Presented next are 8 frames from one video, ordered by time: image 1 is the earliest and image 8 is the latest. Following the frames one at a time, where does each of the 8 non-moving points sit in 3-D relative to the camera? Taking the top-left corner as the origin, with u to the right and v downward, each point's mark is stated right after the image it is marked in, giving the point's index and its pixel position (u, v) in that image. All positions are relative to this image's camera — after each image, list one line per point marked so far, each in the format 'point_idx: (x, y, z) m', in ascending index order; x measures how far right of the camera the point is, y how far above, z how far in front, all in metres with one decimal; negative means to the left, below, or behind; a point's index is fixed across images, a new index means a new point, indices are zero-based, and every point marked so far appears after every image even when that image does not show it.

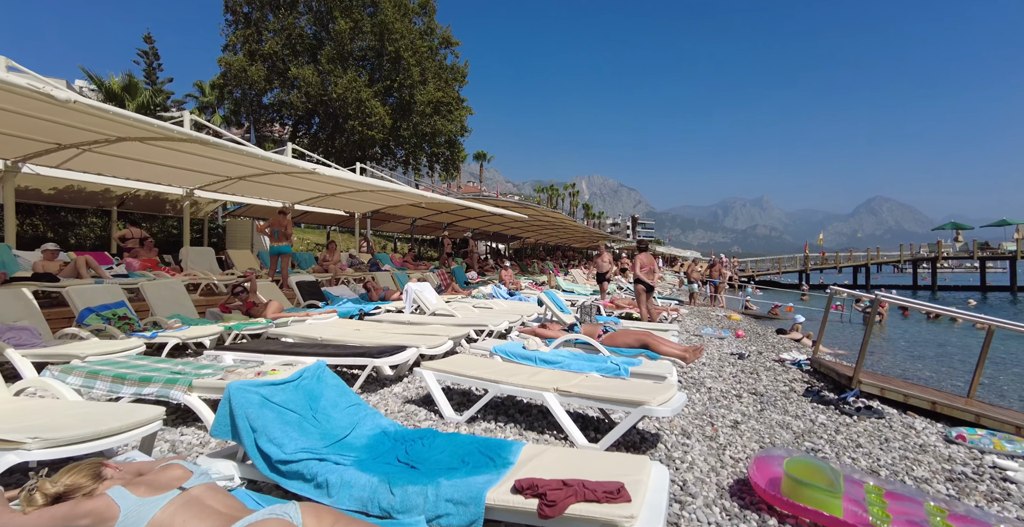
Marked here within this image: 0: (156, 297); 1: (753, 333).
0: (-4.3, -0.4, +6.0) m
1: (+5.2, -1.5, +10.7) m
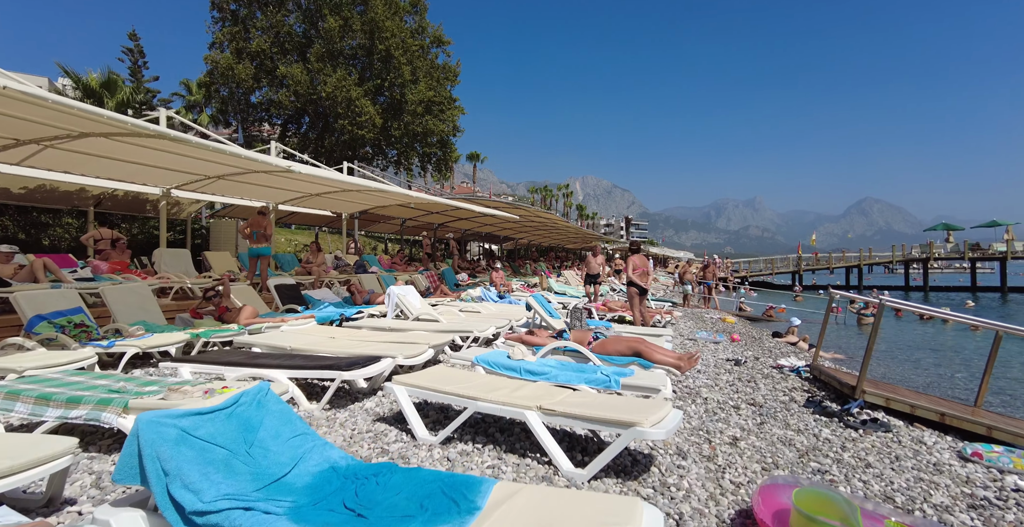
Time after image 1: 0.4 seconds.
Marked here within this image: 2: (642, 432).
0: (-4.4, -0.4, +5.6) m
1: (+4.9, -1.5, +10.5) m
2: (+0.7, -0.9, +2.8) m
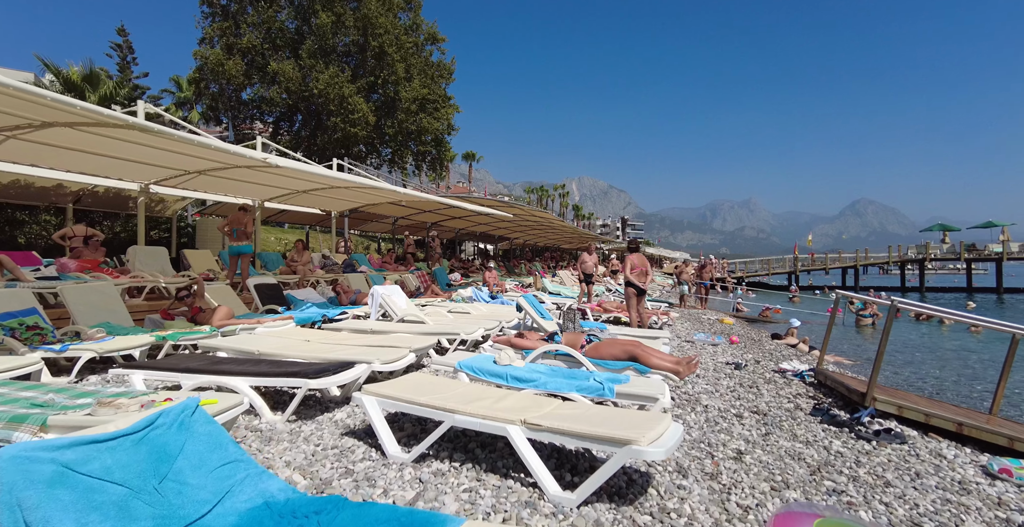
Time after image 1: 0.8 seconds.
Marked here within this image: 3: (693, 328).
0: (-4.5, -0.4, +5.3) m
1: (+4.8, -1.5, +10.2) m
2: (+0.6, -0.9, +2.4) m
3: (+4.1, -1.5, +11.5) m
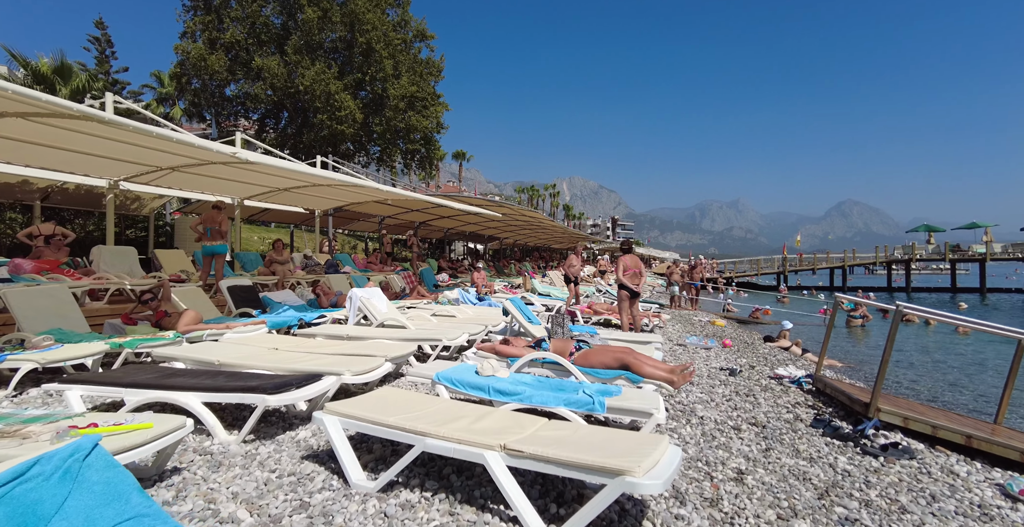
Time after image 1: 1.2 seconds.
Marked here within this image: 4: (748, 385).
0: (-4.7, -0.4, +4.9) m
1: (+4.5, -1.6, +10.0) m
2: (+0.5, -0.9, +2.1) m
3: (+3.9, -1.5, +11.2) m
4: (+2.8, -1.4, +6.0) m
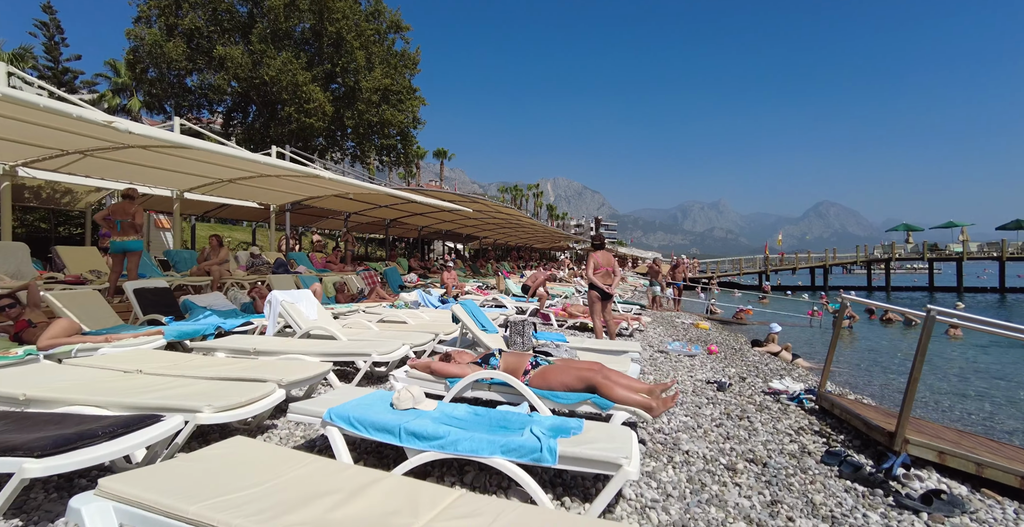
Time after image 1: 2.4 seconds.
0: (-5.2, -0.4, +3.7) m
1: (+3.9, -1.5, +9.1) m
2: (+0.1, -0.9, +1.2) m
3: (+3.2, -1.5, +10.4) m
4: (+2.3, -1.4, +5.1) m
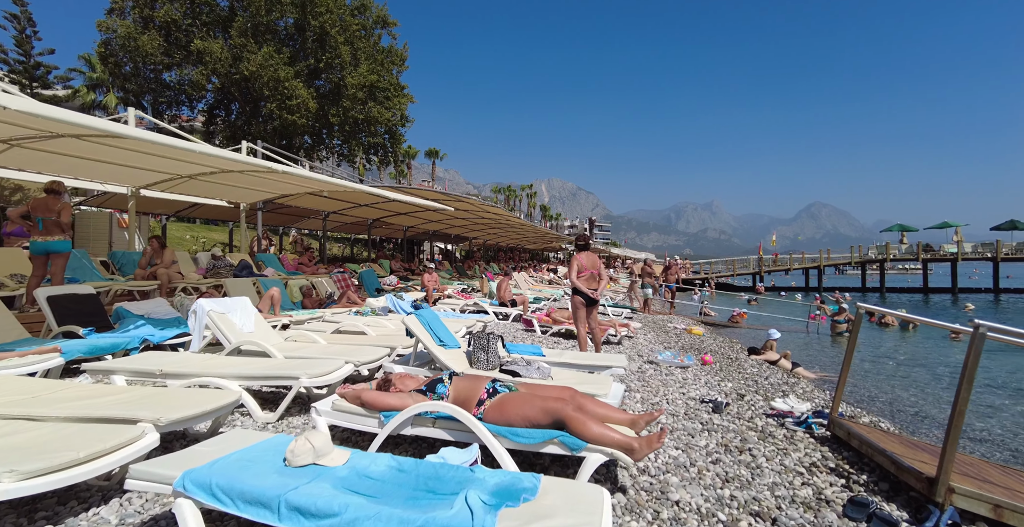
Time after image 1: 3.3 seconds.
0: (-5.5, -0.4, +2.9) m
1: (+3.5, -1.6, +8.4) m
2: (-0.1, -0.9, +0.4) m
3: (+2.8, -1.5, +9.7) m
4: (+2.0, -1.4, +4.3) m
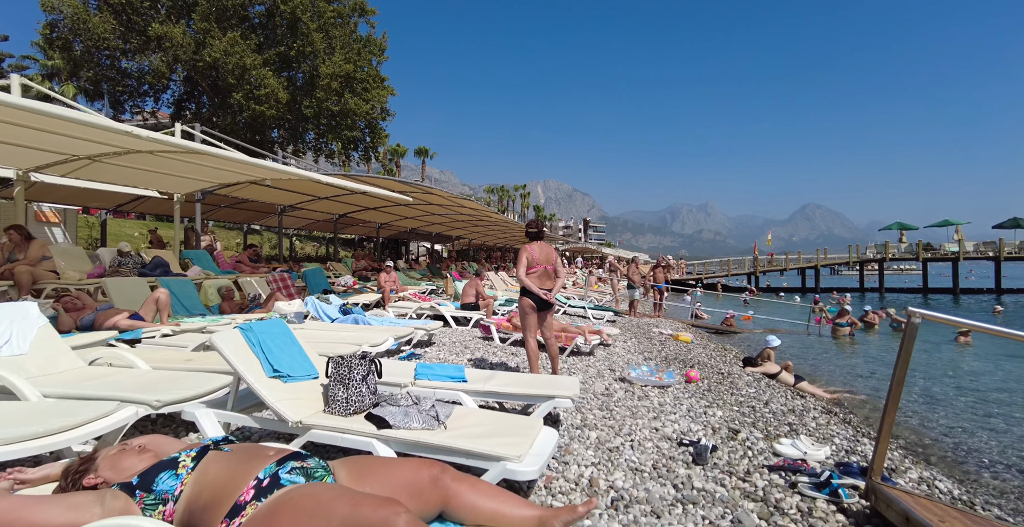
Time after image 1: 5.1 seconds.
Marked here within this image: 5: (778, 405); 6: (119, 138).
0: (-6.2, -0.4, +1.4) m
1: (+2.8, -1.5, +7.0) m
2: (-0.8, -0.9, -1.1) m
3: (+2.0, -1.5, +8.2) m
4: (+1.3, -1.4, +2.9) m
5: (+2.9, -1.5, +5.4) m
6: (-6.5, +2.0, +8.2) m
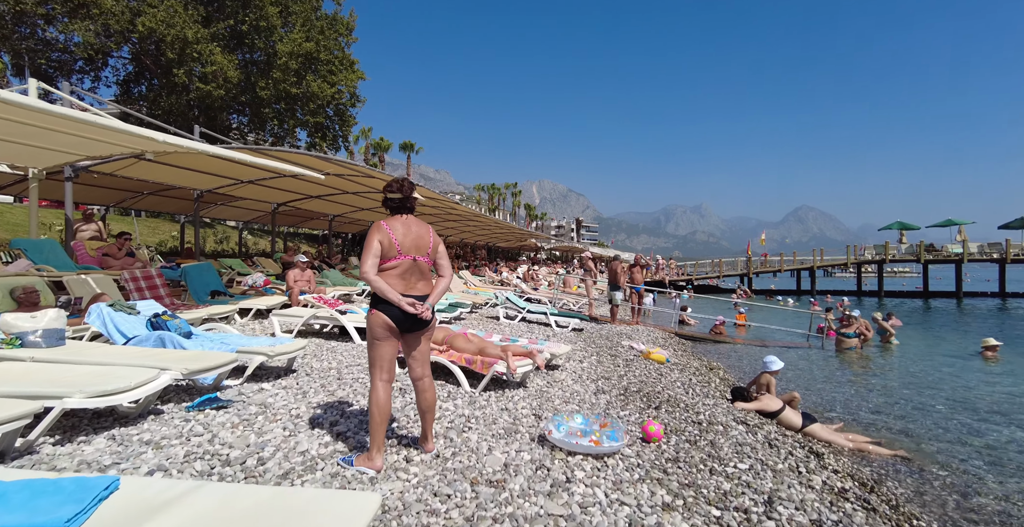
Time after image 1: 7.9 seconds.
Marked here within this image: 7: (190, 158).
0: (-7.2, -0.3, -1.0) m
1: (+1.6, -1.5, +4.7) m
2: (-1.9, -0.8, -3.3) m
3: (+0.9, -1.4, +5.9) m
4: (+0.2, -1.3, +0.6) m
5: (+1.8, -1.5, +3.1) m
6: (-7.6, +2.2, +5.8) m
7: (-7.0, +2.2, +10.8) m
